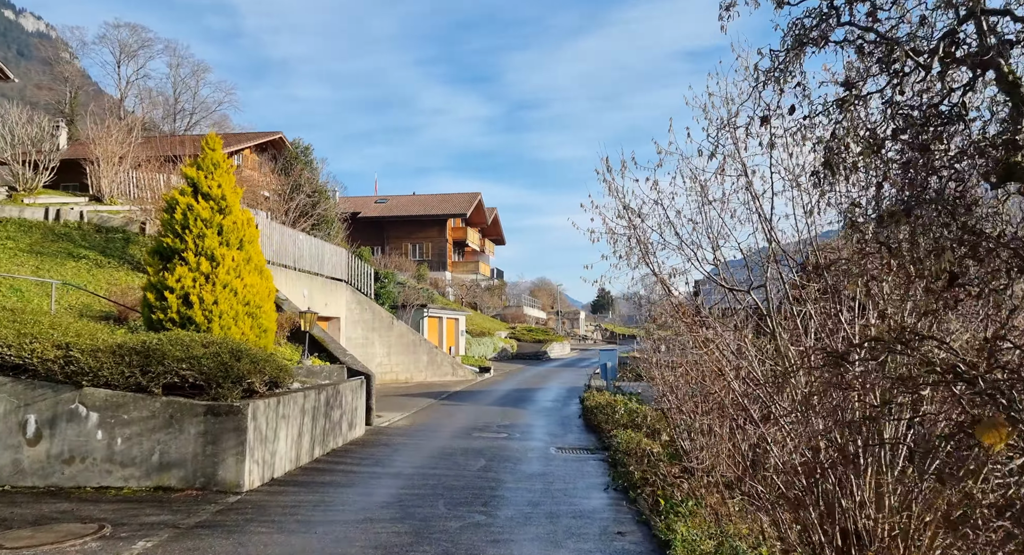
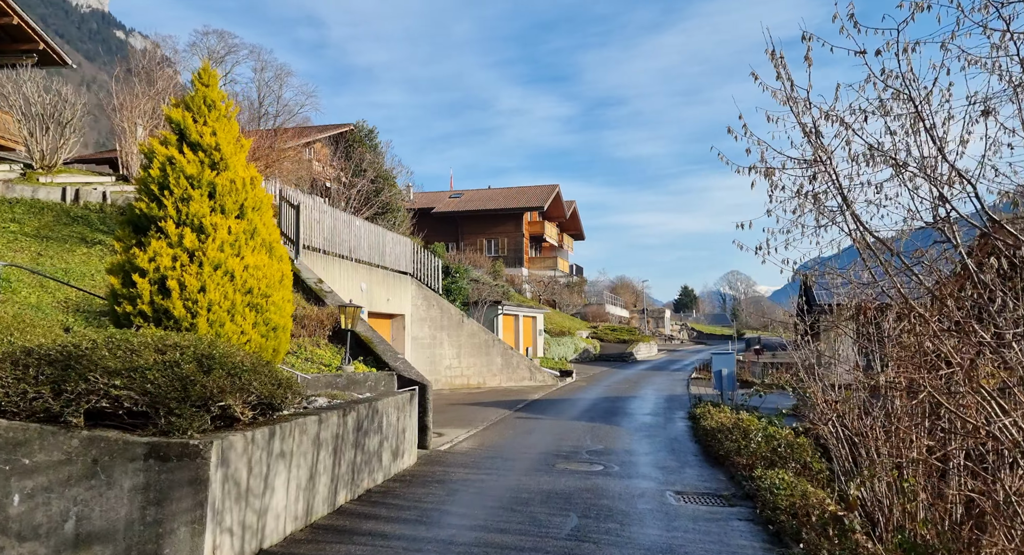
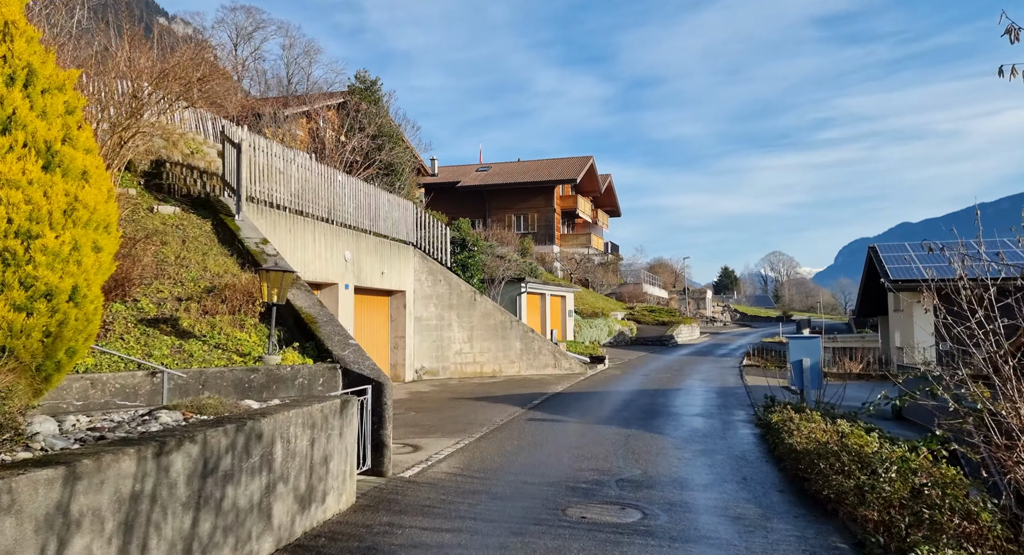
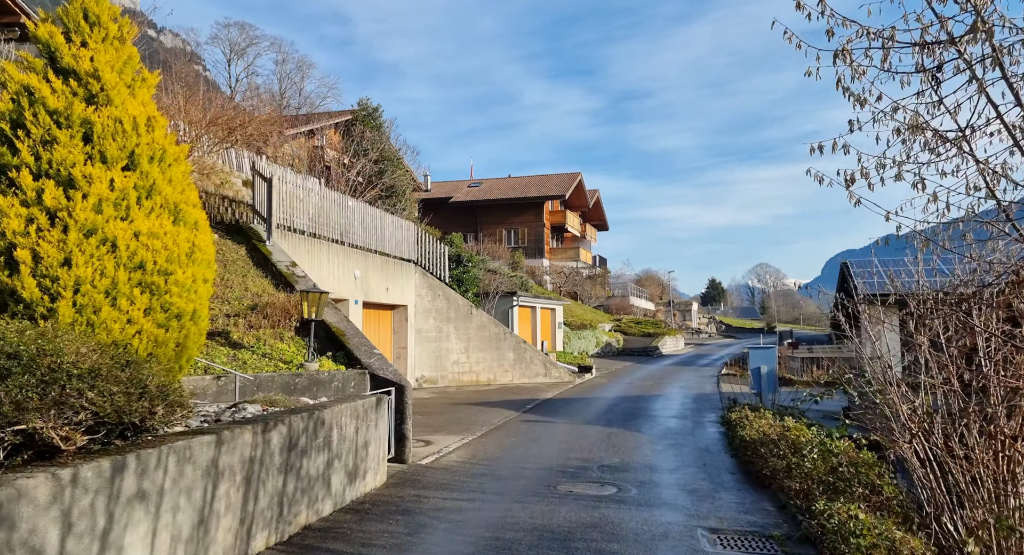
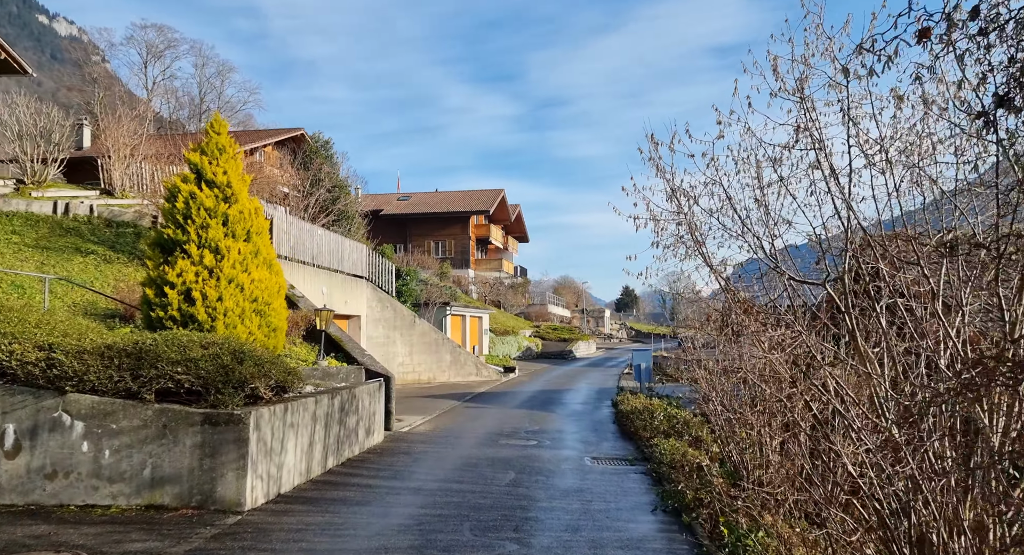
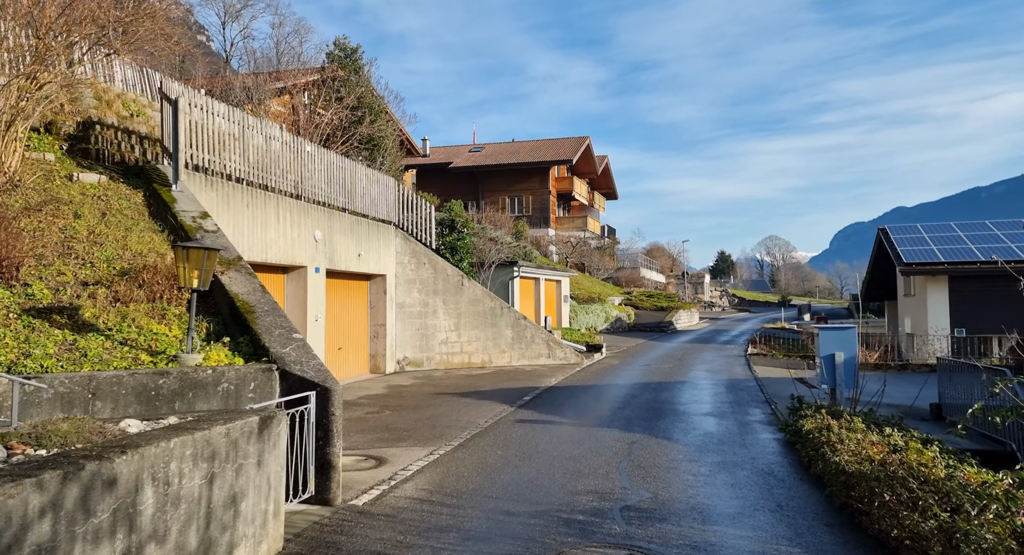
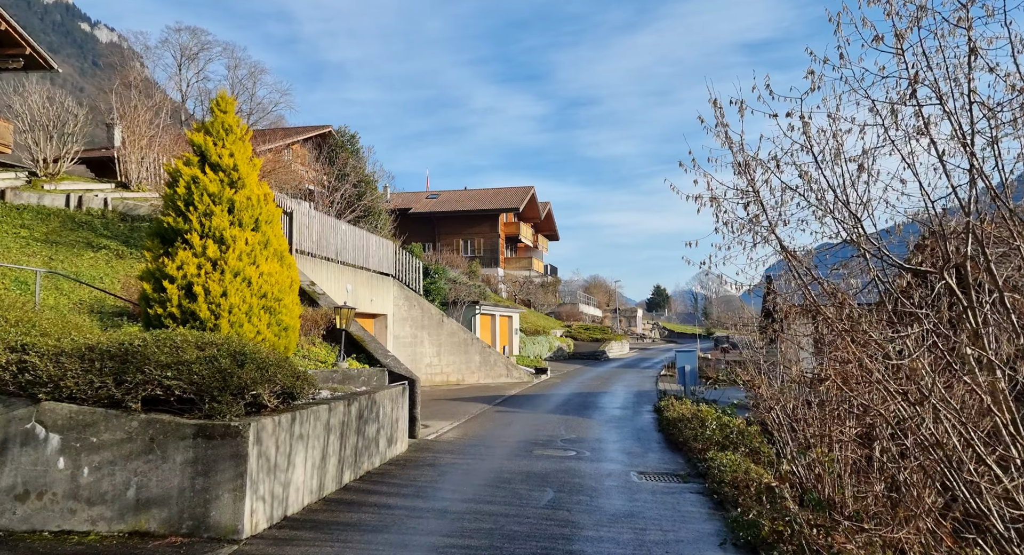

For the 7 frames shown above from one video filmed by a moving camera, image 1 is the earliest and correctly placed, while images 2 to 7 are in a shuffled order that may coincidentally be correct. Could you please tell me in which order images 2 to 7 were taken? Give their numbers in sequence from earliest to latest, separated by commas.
5, 7, 2, 4, 3, 6
